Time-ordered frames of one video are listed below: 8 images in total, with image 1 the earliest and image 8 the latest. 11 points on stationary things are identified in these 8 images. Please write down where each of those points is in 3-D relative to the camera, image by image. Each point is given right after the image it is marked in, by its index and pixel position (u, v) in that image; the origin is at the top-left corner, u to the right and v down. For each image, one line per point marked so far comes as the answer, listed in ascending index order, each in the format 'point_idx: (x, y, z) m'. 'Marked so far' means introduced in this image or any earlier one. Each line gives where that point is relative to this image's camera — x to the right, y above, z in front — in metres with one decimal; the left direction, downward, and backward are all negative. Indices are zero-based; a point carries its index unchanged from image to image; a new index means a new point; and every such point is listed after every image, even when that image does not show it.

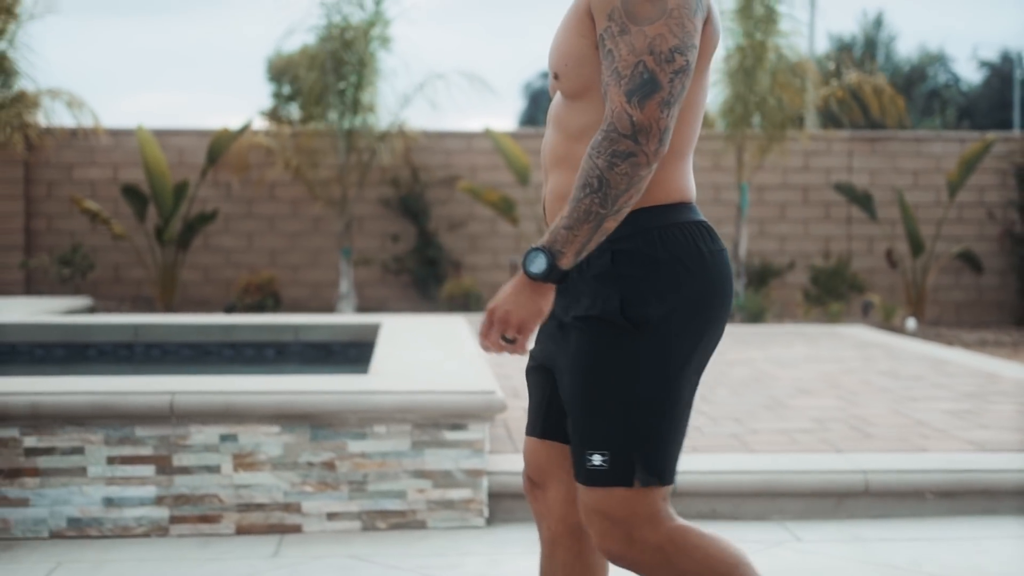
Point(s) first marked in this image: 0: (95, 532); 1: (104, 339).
0: (-1.1, -0.6, +3.5) m
1: (-1.6, -0.2, +5.2) m
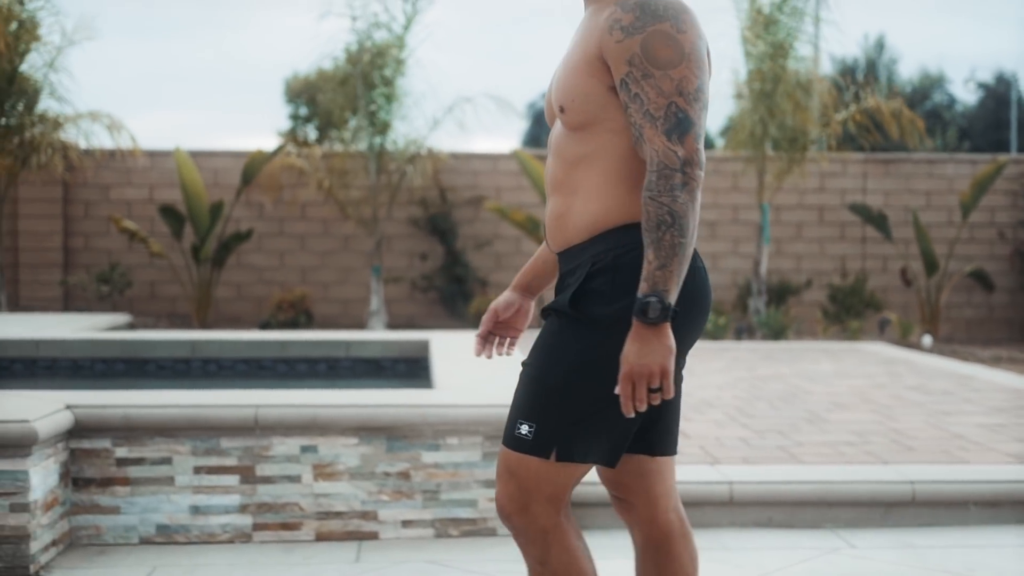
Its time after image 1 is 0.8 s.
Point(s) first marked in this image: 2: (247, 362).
0: (-0.9, -0.7, +3.7) m
1: (-1.4, -0.3, +5.4) m
2: (-1.1, -0.3, +5.4) m
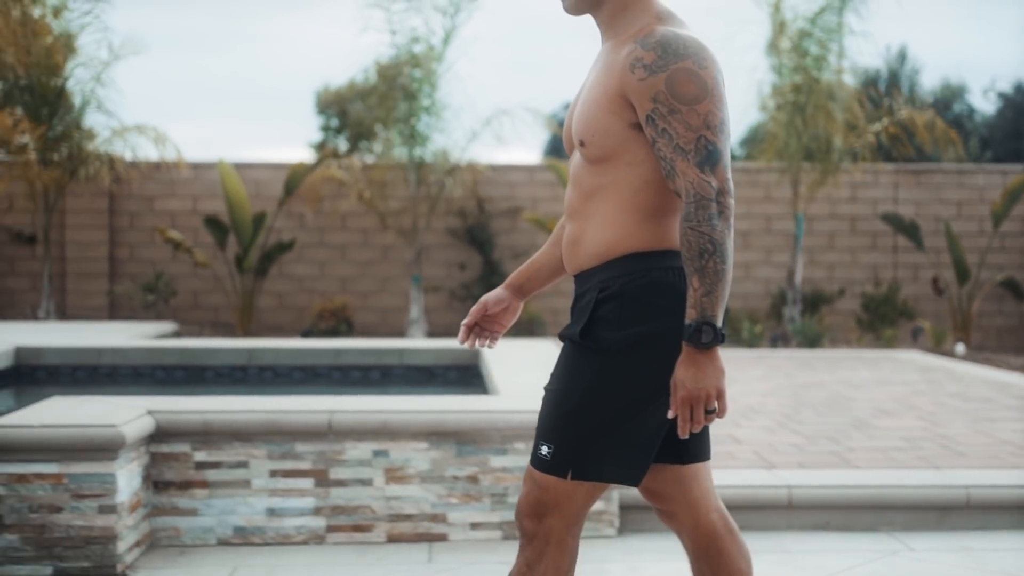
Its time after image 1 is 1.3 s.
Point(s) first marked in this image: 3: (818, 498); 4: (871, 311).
0: (-0.7, -0.7, +3.8) m
1: (-1.2, -0.3, +5.6) m
2: (-0.9, -0.3, +5.5) m
3: (+0.9, -0.6, +3.8) m
4: (+3.2, -0.2, +11.7) m
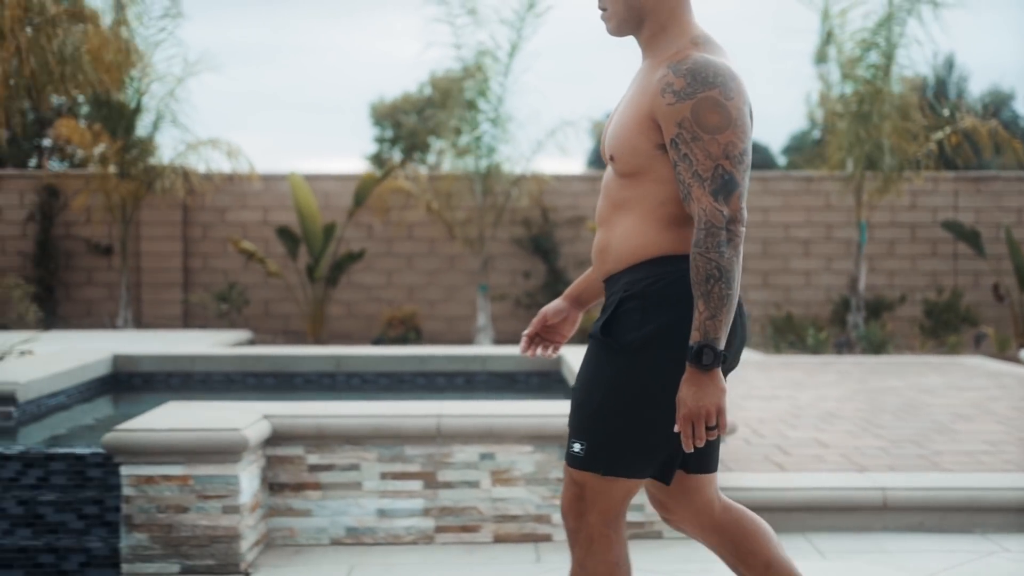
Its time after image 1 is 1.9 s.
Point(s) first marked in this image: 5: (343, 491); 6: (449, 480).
0: (-0.4, -0.7, +3.9) m
1: (-0.8, -0.3, +5.7) m
2: (-0.5, -0.4, +5.7) m
3: (+1.2, -0.6, +3.9) m
4: (+3.7, -0.3, +11.7) m
5: (-0.5, -0.6, +3.9) m
6: (-0.2, -0.6, +3.9) m
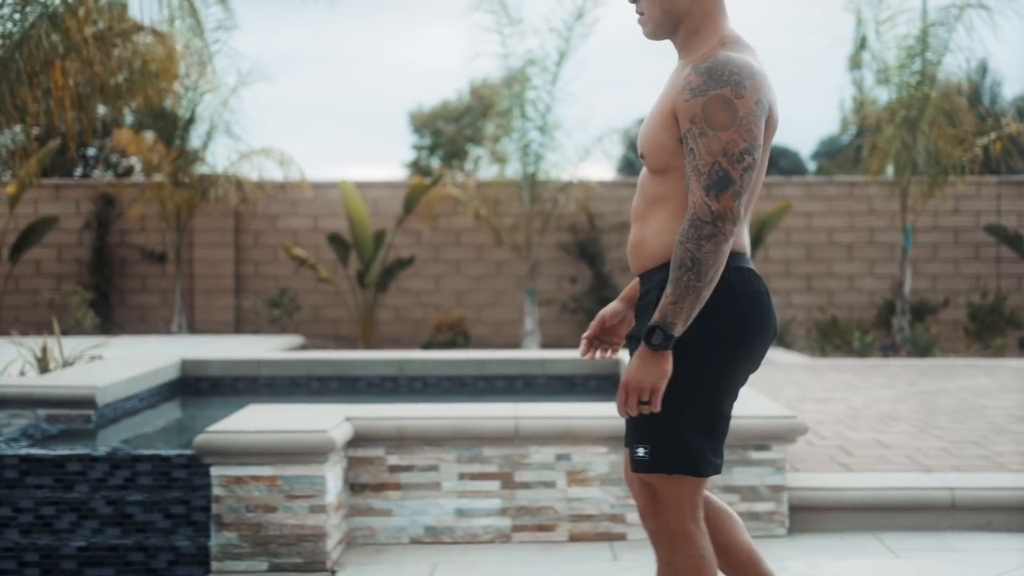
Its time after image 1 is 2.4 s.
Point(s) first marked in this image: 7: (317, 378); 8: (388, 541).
0: (-0.2, -0.7, +4.0) m
1: (-0.6, -0.4, +5.8) m
2: (-0.3, -0.4, +5.8) m
3: (+1.4, -0.6, +4.0) m
4: (+4.0, -0.3, +11.7) m
5: (-0.3, -0.6, +4.0) m
6: (0.0, -0.6, +4.0) m
7: (-0.8, -0.4, +5.8) m
8: (-0.4, -0.8, +4.0) m
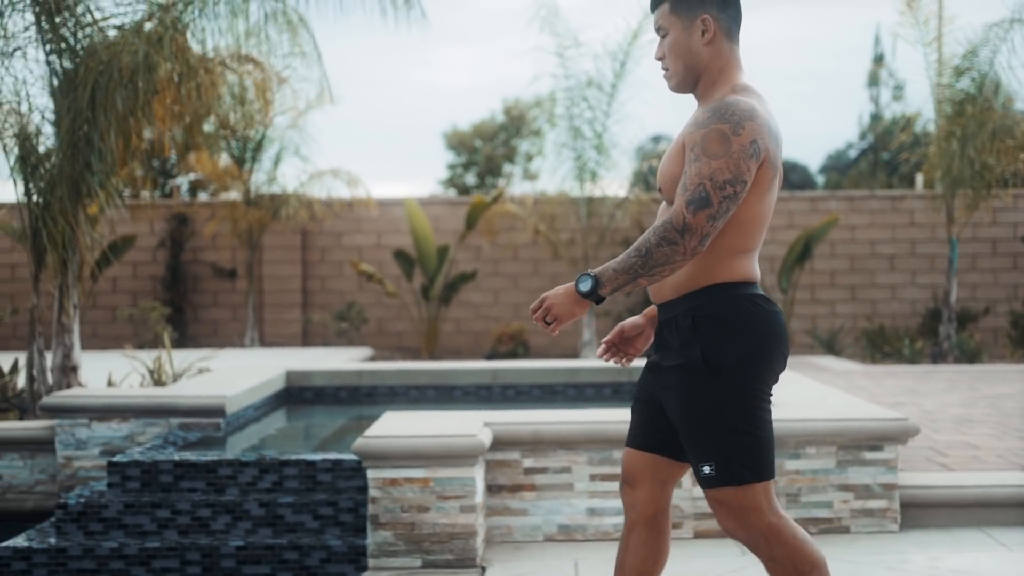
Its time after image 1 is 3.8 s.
0: (+0.2, -0.8, +4.3) m
1: (-0.2, -0.4, +6.1) m
2: (+0.1, -0.4, +6.0) m
3: (+1.8, -0.7, +4.3) m
4: (+4.4, -0.4, +12.0) m
5: (+0.1, -0.6, +4.3) m
6: (+0.4, -0.6, +4.3) m
7: (-0.4, -0.5, +6.0) m
8: (0.0, -0.8, +4.3) m
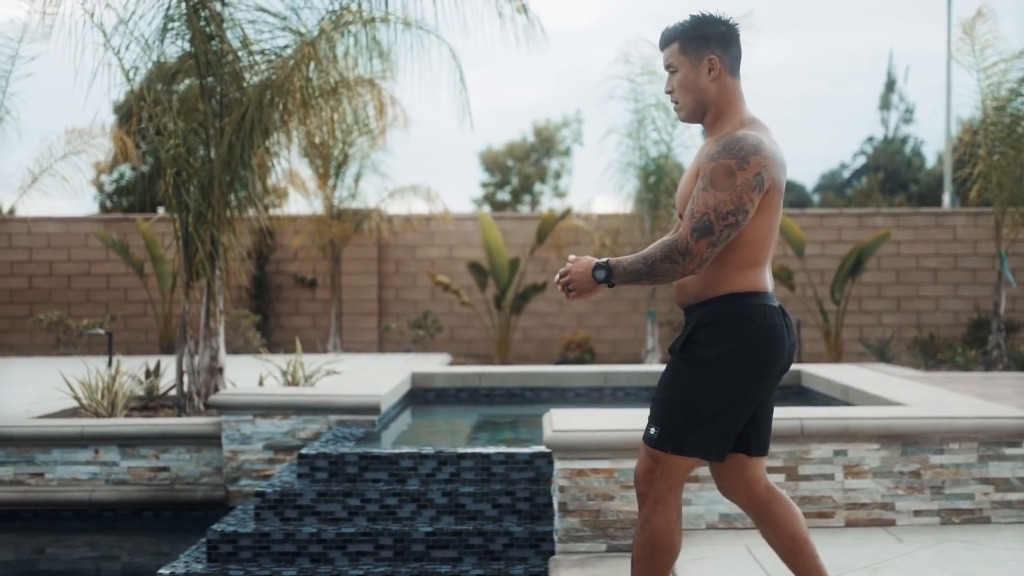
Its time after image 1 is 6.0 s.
0: (+0.8, -0.8, +4.6) m
1: (+0.3, -0.5, +6.4) m
2: (+0.7, -0.5, +6.4) m
3: (+2.4, -0.7, +4.6) m
4: (+4.7, -0.5, +12.5) m
5: (+0.7, -0.7, +4.6) m
6: (+1.0, -0.6, +4.6) m
7: (+0.1, -0.5, +6.3) m
8: (+0.6, -0.8, +4.6) m
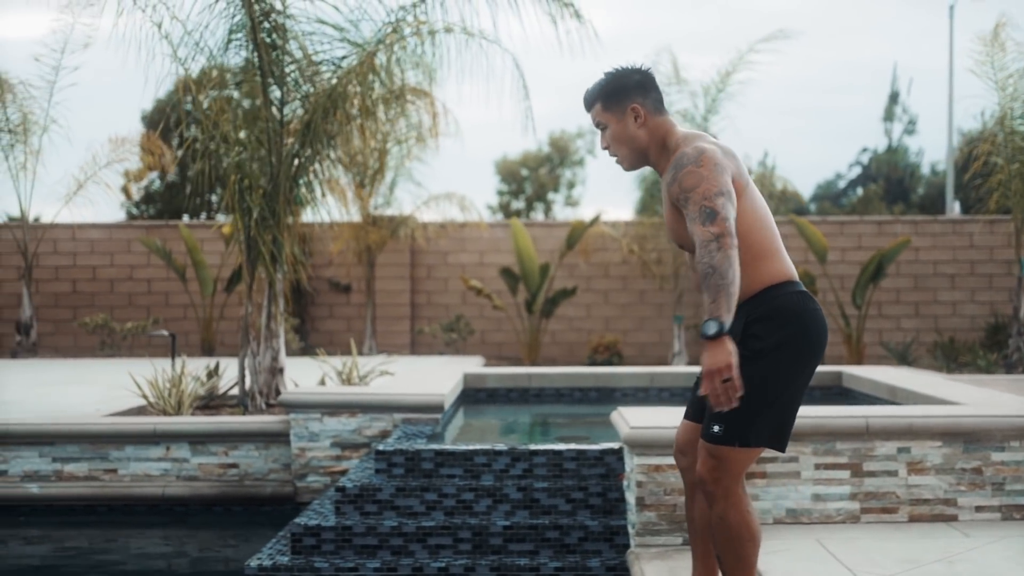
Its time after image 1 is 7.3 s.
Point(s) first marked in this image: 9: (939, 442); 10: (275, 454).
0: (+1.0, -0.8, +4.7) m
1: (+0.6, -0.5, +6.5) m
2: (+0.9, -0.5, +6.5) m
3: (+2.6, -0.7, +4.8) m
4: (+4.9, -0.6, +12.7) m
5: (+1.0, -0.7, +4.7) m
6: (+1.3, -0.6, +4.7) m
7: (+0.3, -0.5, +6.5) m
8: (+0.9, -0.8, +4.7) m
9: (+1.5, -0.5, +4.8) m
10: (-0.9, -0.7, +5.4) m
